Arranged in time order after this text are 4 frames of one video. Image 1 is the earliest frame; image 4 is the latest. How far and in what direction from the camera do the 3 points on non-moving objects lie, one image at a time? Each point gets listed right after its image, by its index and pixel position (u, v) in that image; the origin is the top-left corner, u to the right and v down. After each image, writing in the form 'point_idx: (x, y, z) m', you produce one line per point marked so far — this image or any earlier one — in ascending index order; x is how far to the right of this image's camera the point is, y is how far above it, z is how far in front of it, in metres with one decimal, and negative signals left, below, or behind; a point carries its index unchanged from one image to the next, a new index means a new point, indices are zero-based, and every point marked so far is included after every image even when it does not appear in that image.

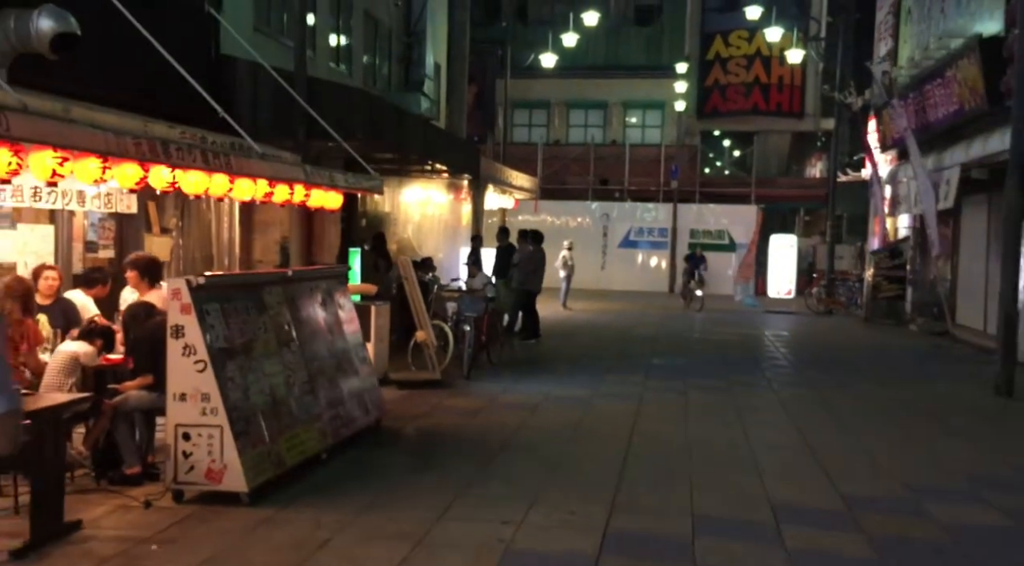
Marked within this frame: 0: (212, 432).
0: (-1.9, -0.9, +6.7) m
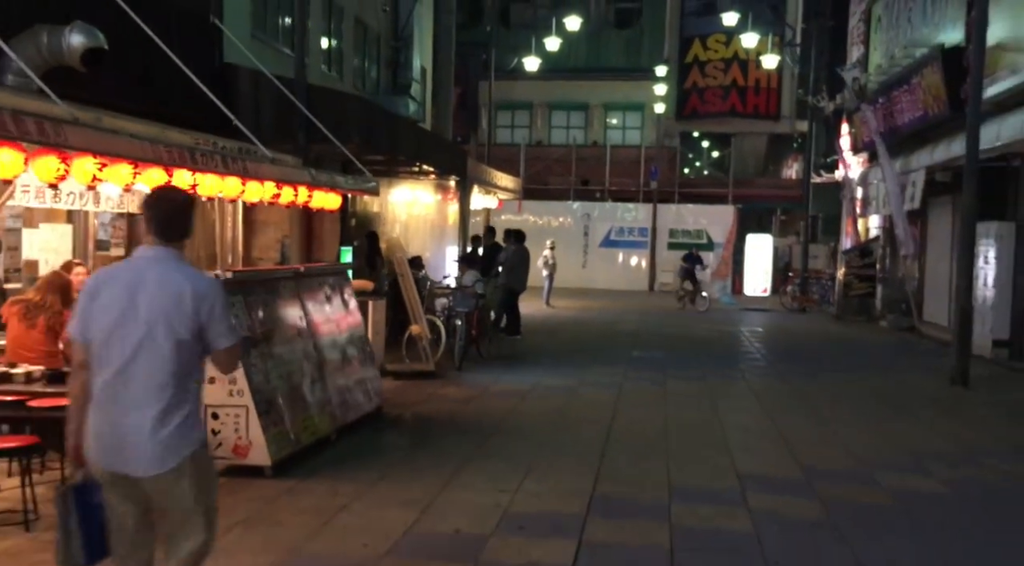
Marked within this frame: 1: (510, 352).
0: (-1.9, -0.9, +7.5) m
1: (0.0, -1.0, +15.7) m
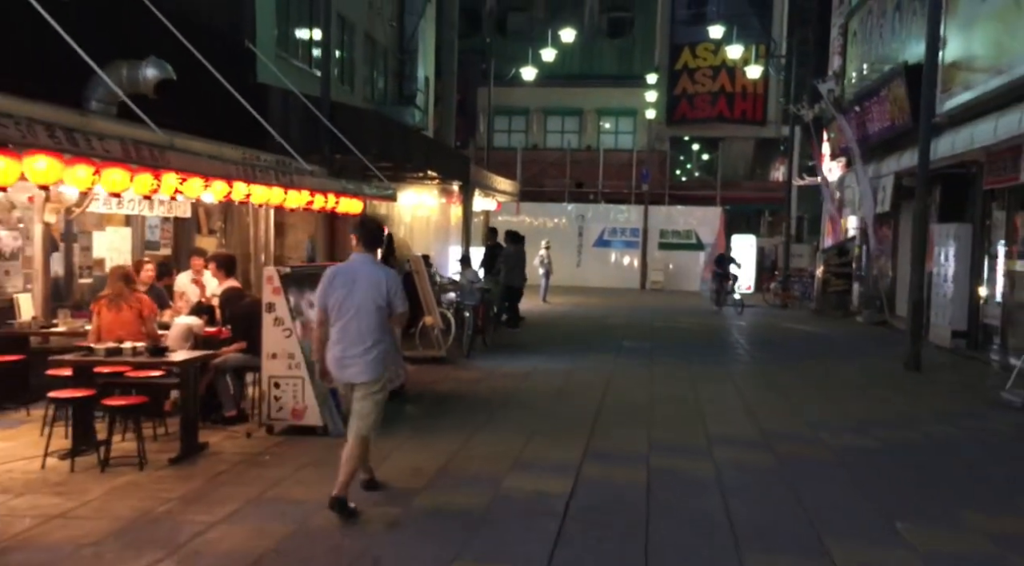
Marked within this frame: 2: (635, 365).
0: (-1.9, -0.9, +9.1) m
1: (0.0, -1.0, +17.3) m
2: (+1.8, -1.2, +14.9) m
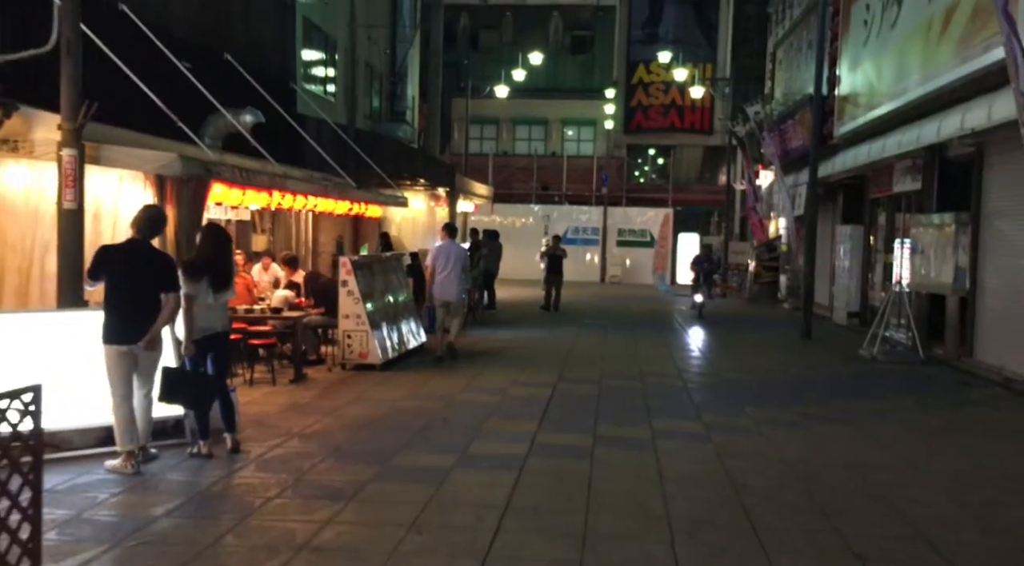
0: (-1.9, -0.6, +13.3) m
1: (-0.4, -0.8, +21.6) m
2: (+1.5, -0.9, +19.3) m
